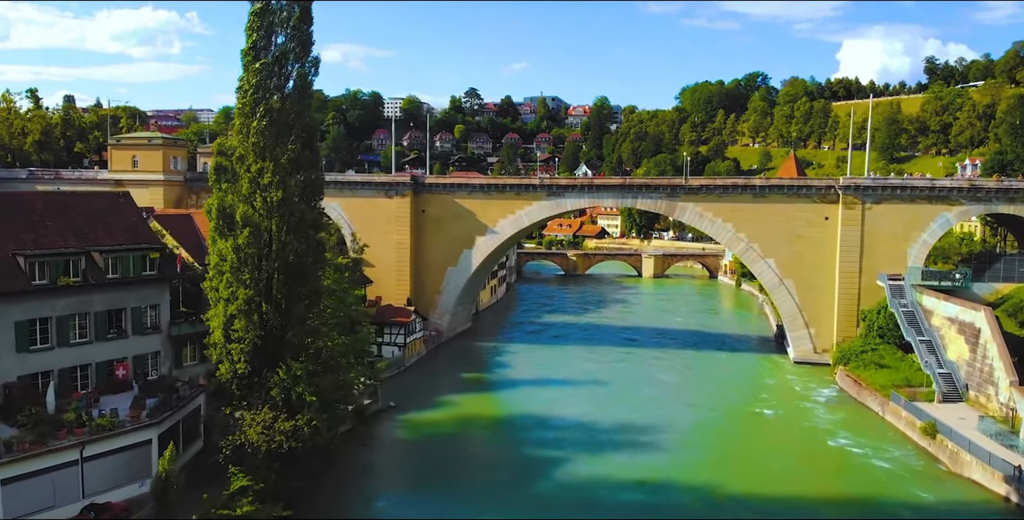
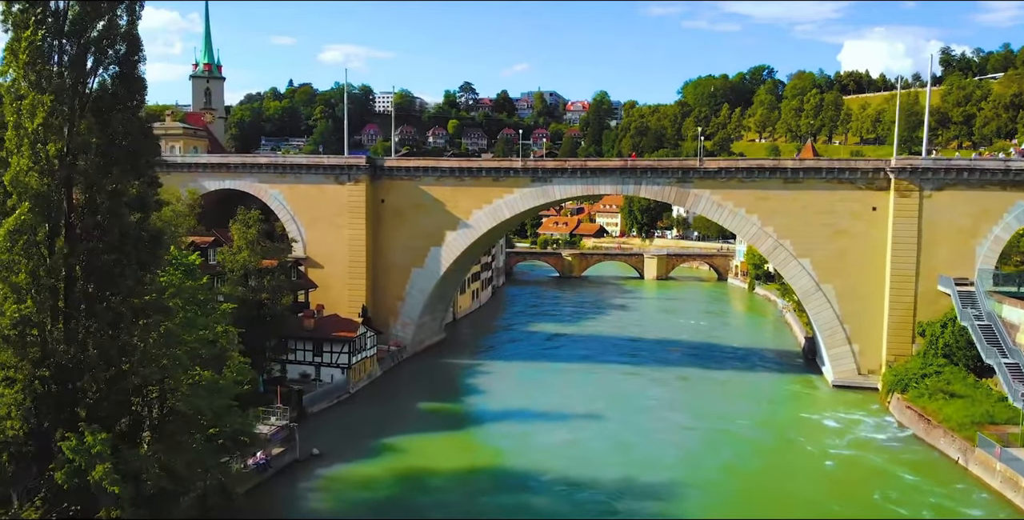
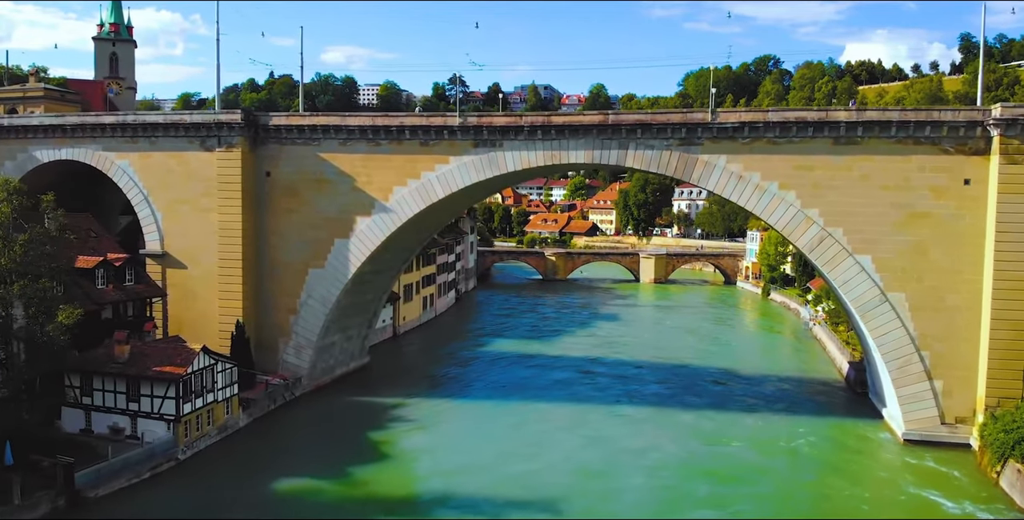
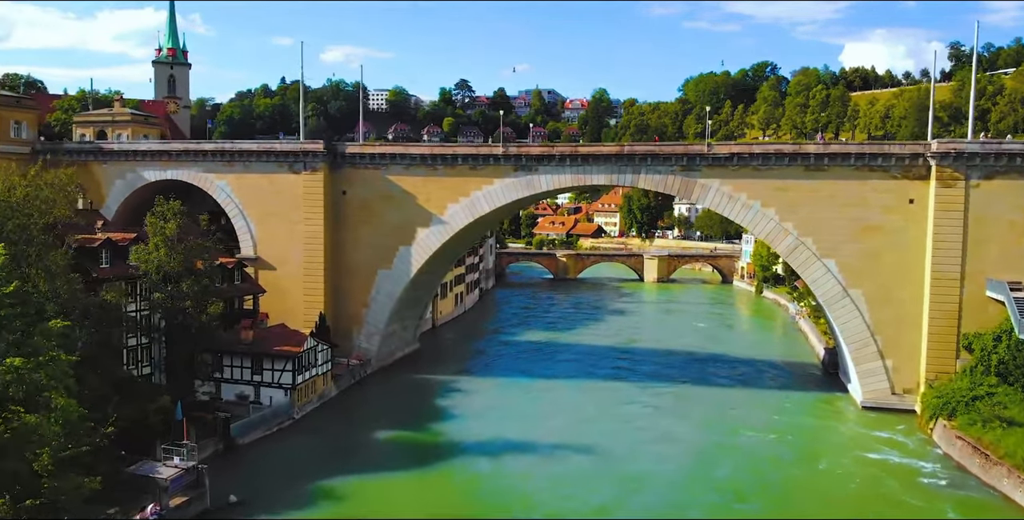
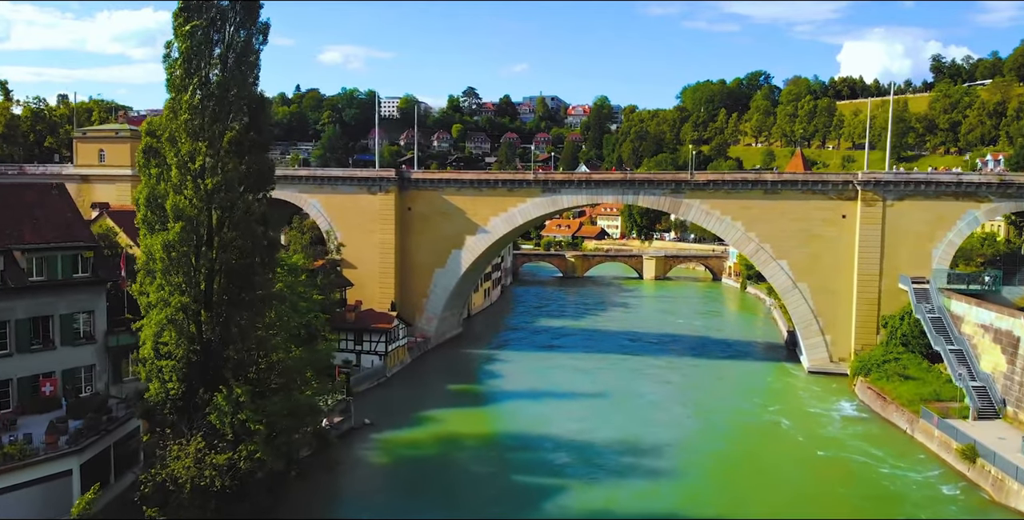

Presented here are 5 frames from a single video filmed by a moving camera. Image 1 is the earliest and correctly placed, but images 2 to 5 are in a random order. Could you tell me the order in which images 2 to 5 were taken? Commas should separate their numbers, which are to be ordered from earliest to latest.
5, 2, 4, 3
